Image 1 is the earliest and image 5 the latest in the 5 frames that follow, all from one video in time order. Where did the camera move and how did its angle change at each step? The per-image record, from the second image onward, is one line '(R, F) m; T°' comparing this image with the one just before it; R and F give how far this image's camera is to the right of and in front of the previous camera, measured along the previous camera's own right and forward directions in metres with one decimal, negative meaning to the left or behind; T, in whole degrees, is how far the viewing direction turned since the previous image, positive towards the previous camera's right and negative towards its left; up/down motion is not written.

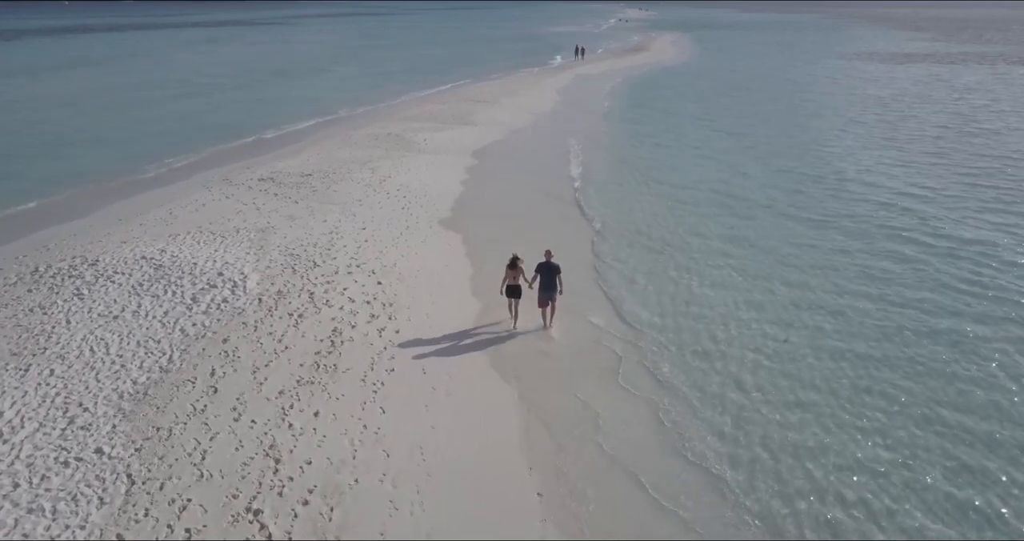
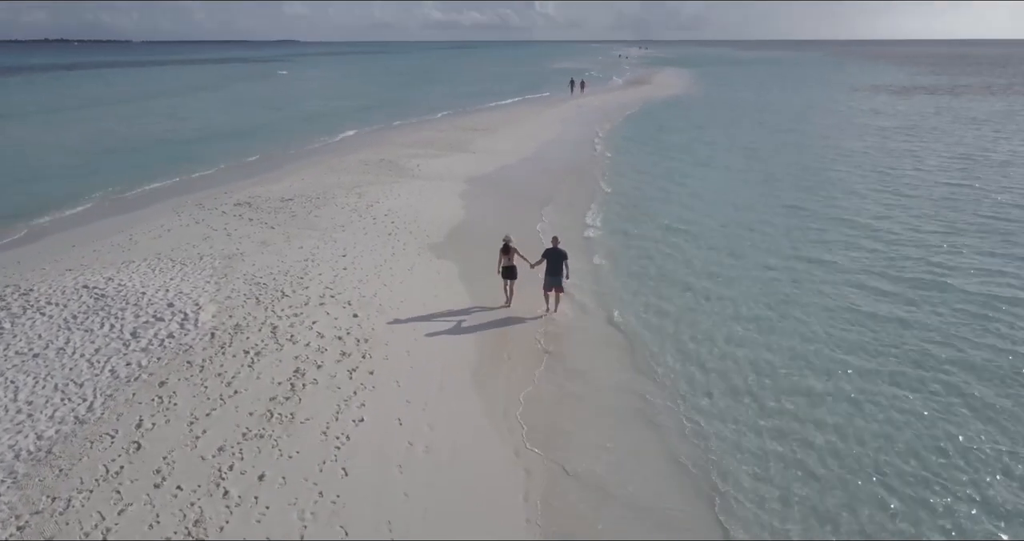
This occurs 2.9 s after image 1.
(+0.1, +1.7) m; 0°
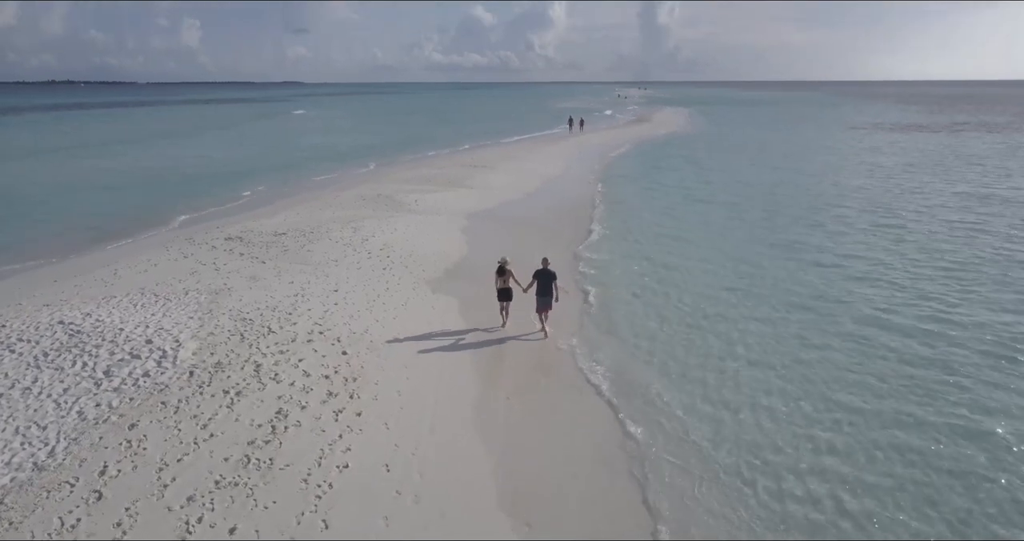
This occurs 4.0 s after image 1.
(0.0, +0.6) m; 0°
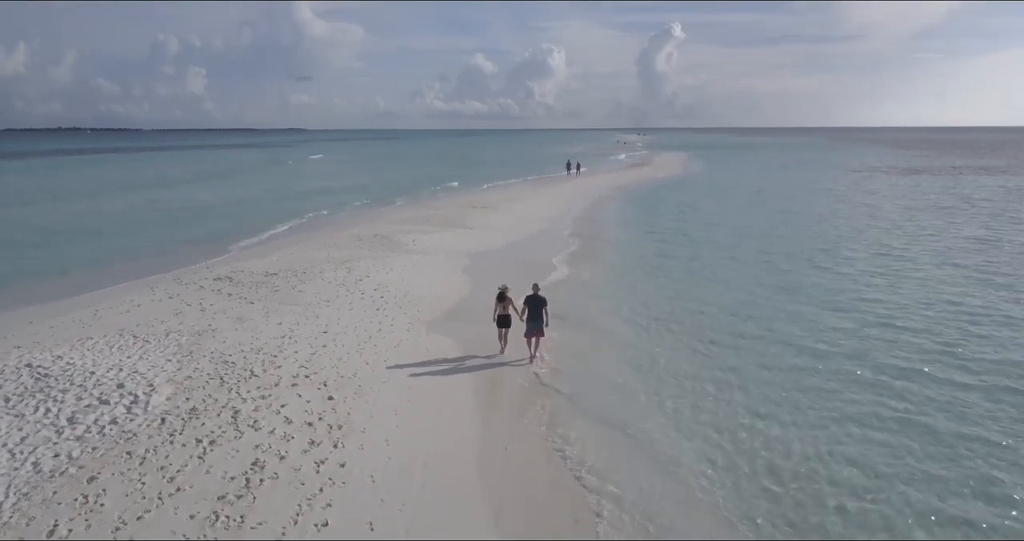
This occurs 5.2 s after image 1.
(0.0, +0.6) m; 0°
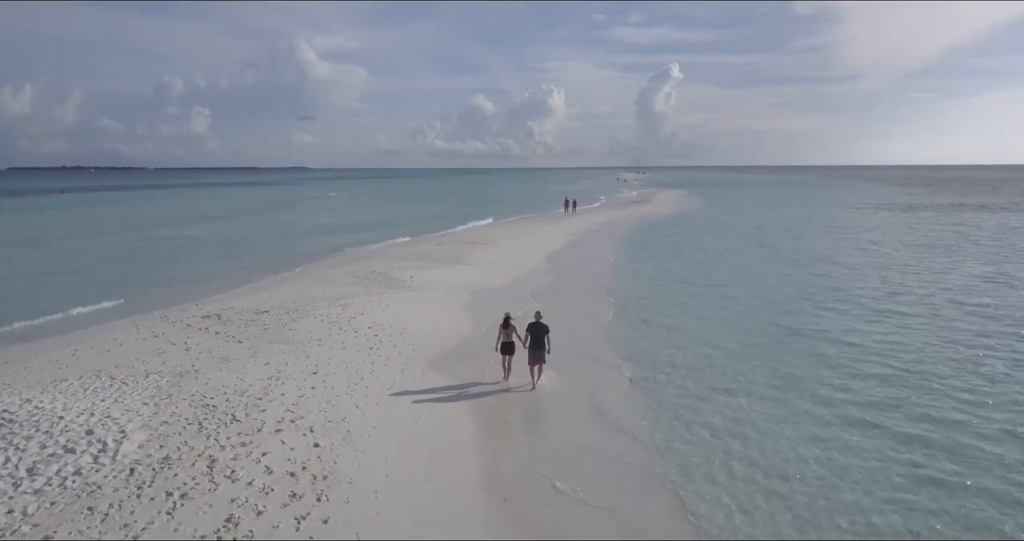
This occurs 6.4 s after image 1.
(0.0, +0.6) m; 0°
